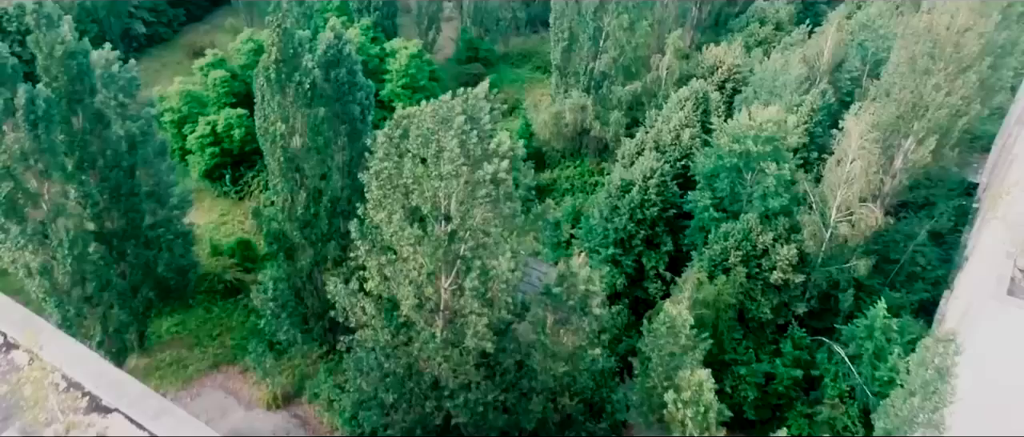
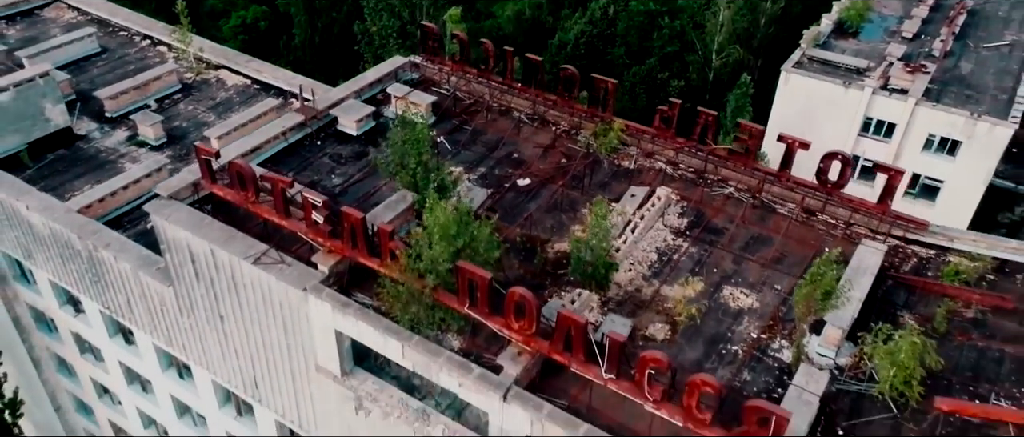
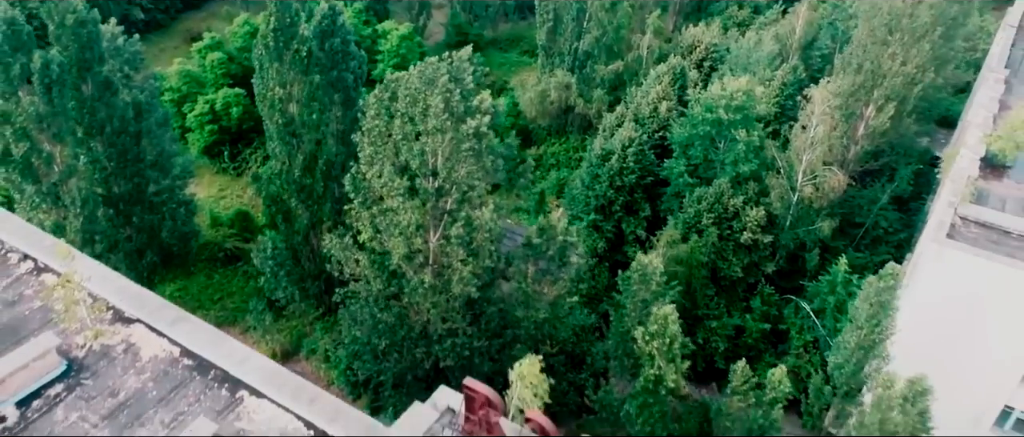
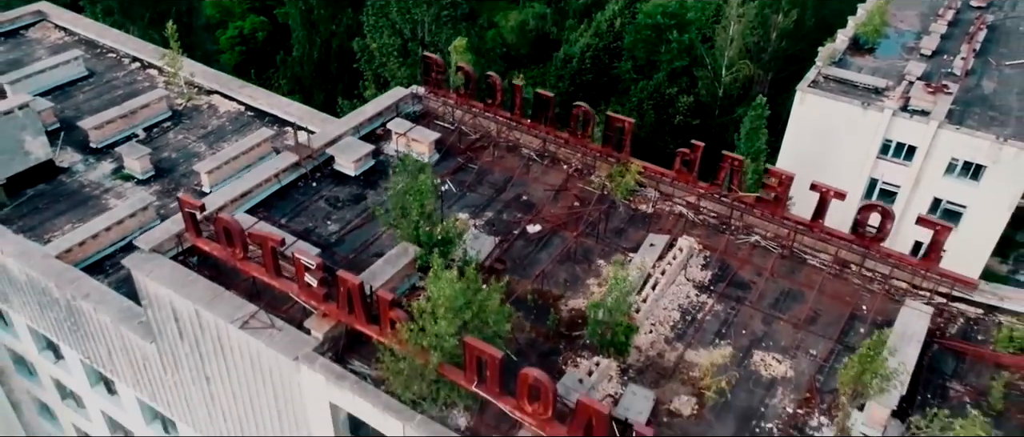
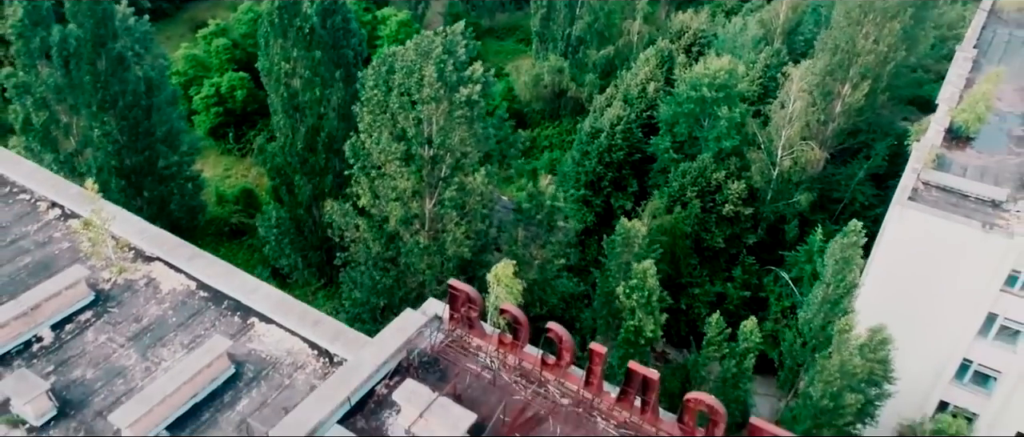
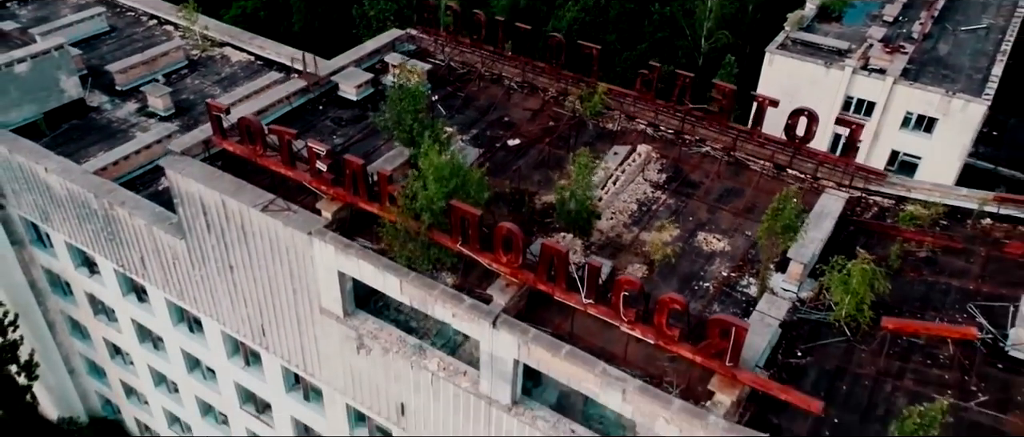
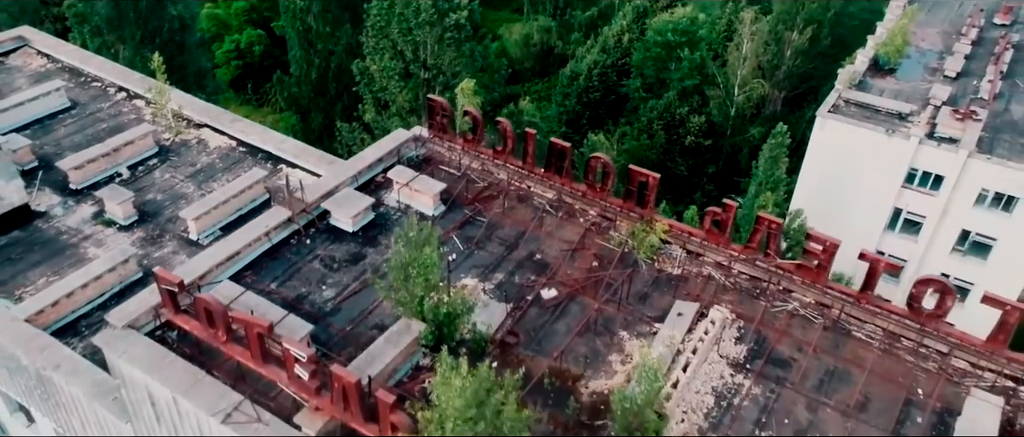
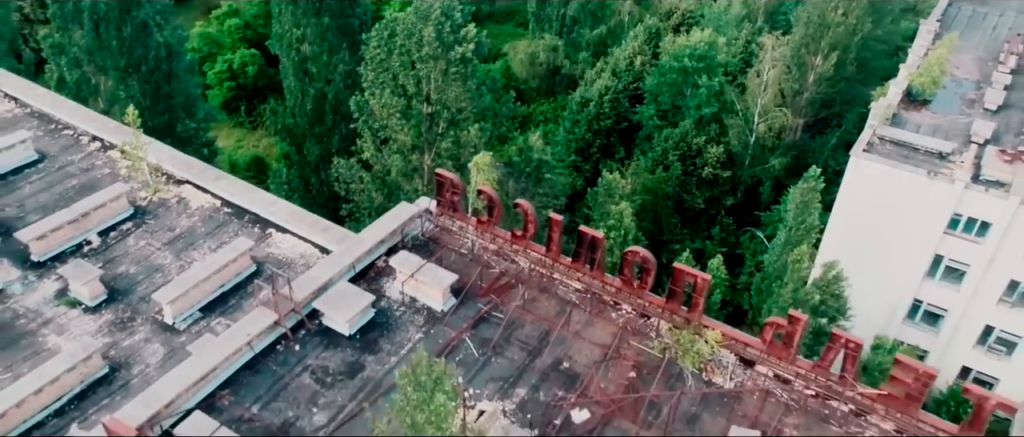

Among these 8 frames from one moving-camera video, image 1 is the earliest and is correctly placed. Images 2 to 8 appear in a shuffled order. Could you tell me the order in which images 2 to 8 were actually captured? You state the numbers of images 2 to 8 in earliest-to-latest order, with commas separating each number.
3, 5, 8, 7, 4, 2, 6
